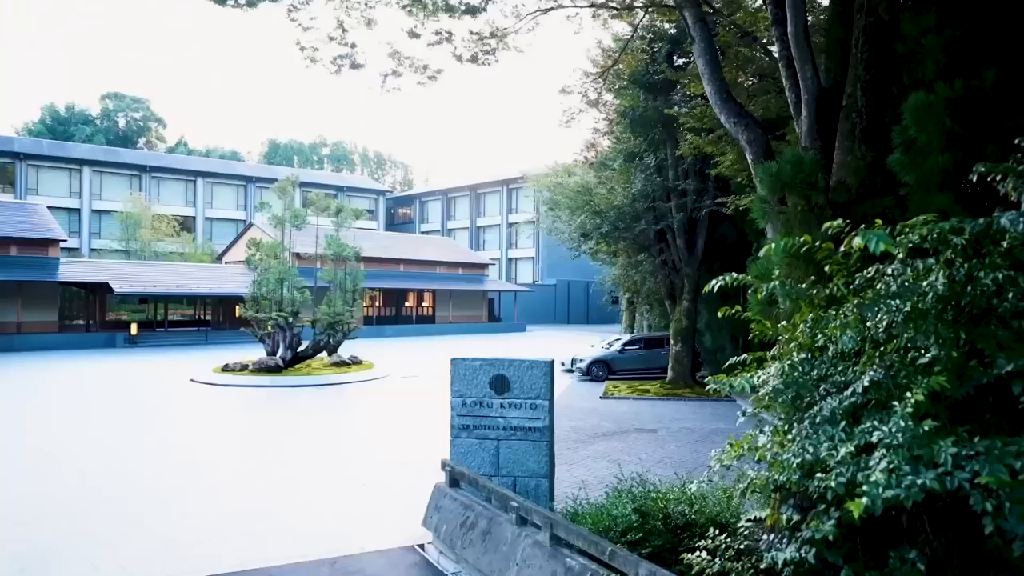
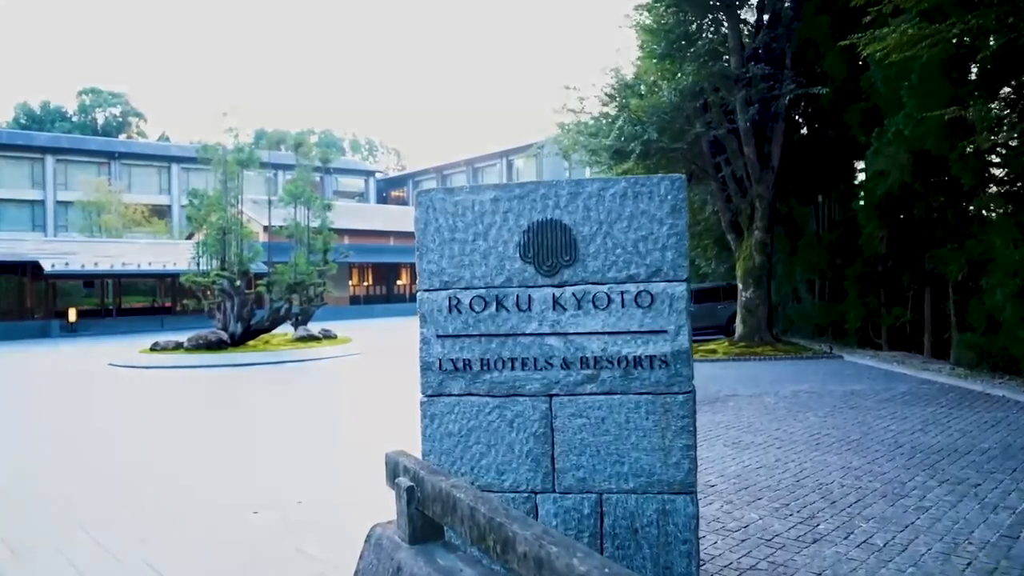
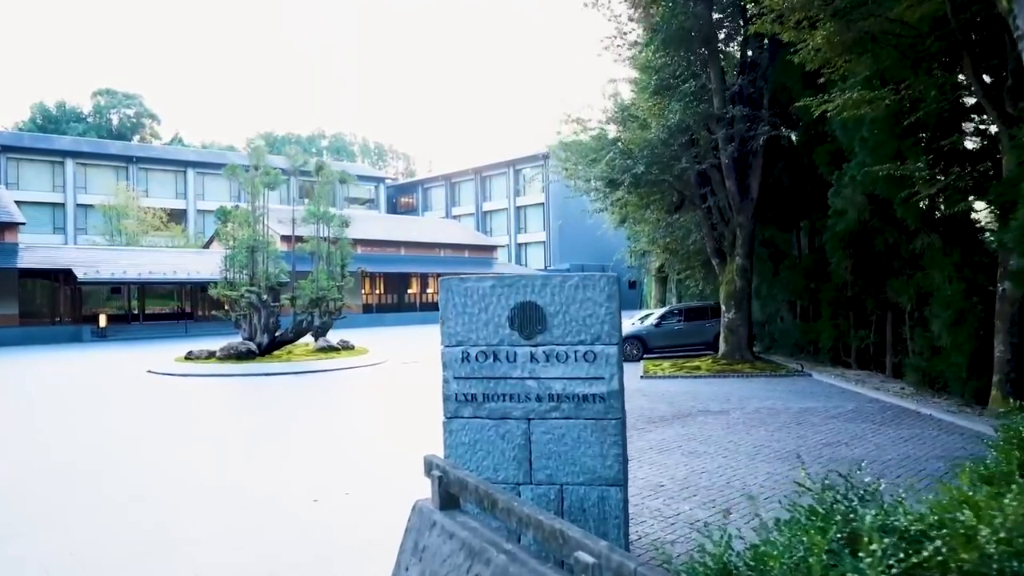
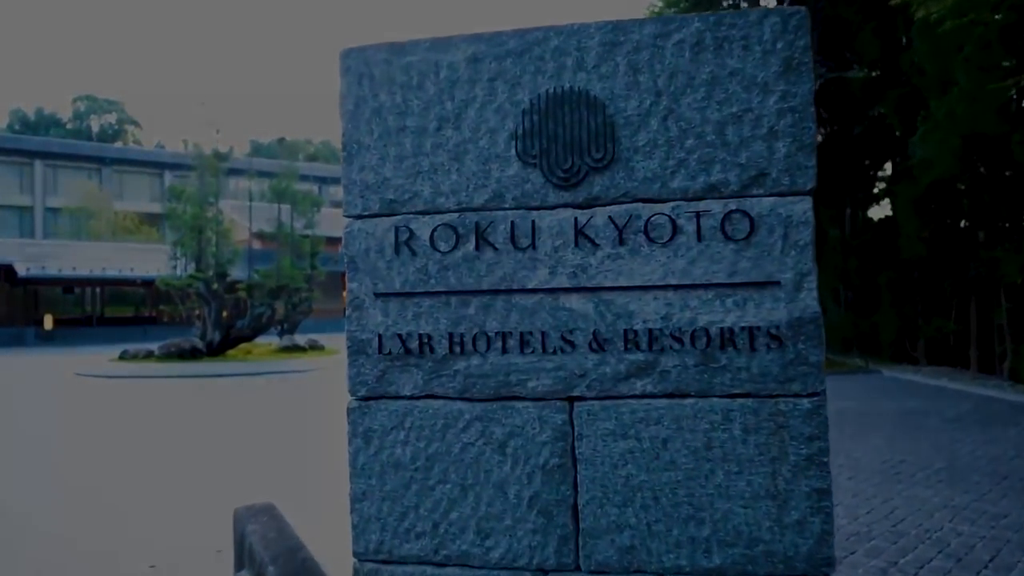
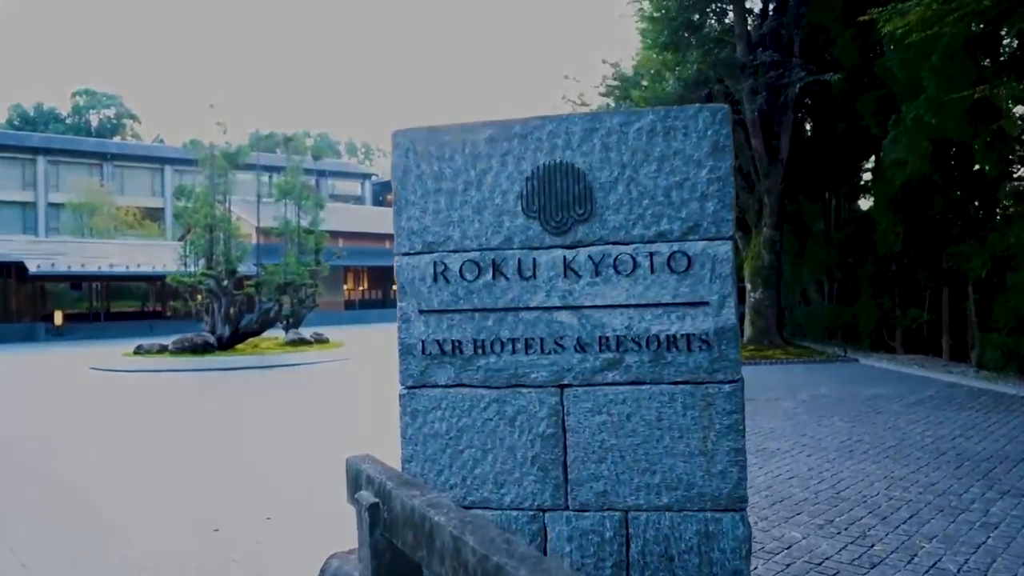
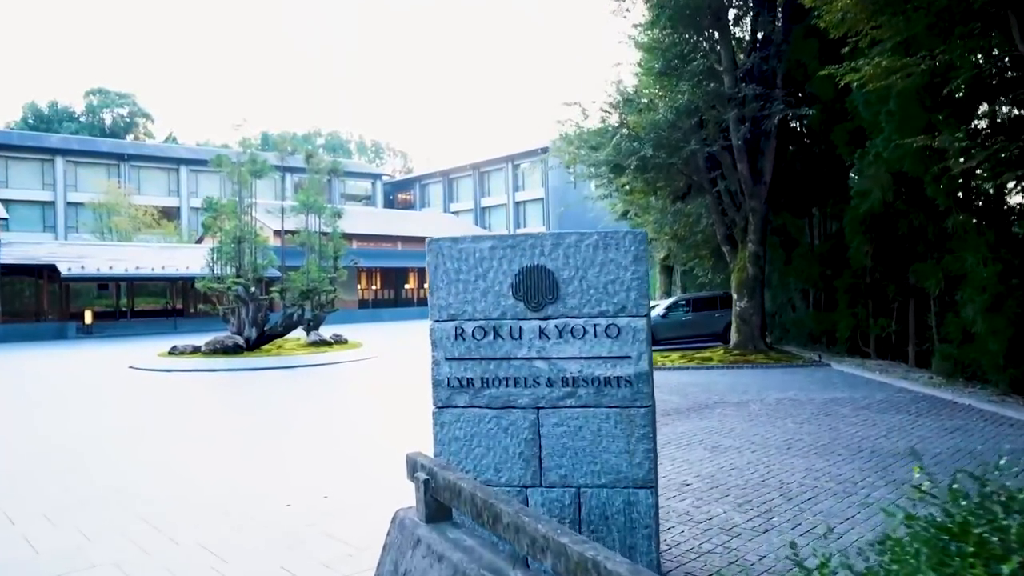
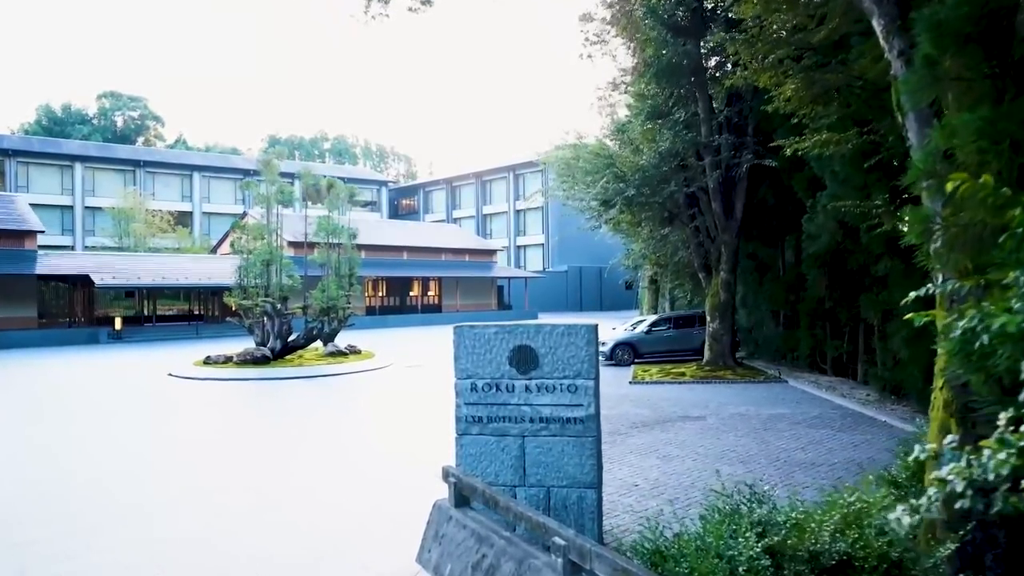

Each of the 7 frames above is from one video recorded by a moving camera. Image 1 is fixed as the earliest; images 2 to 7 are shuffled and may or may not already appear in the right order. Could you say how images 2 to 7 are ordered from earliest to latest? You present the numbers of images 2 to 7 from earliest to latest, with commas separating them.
7, 3, 6, 2, 5, 4
